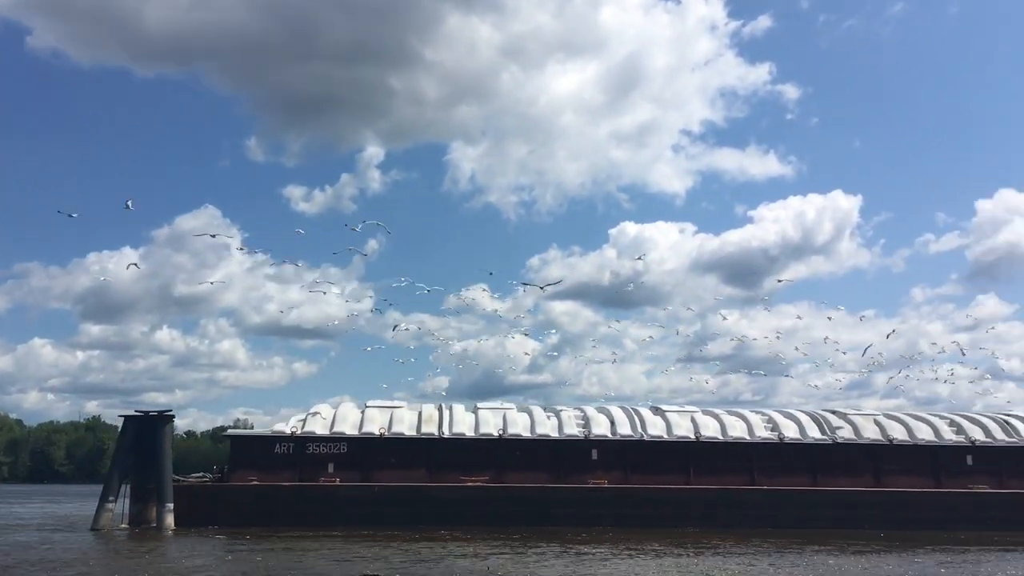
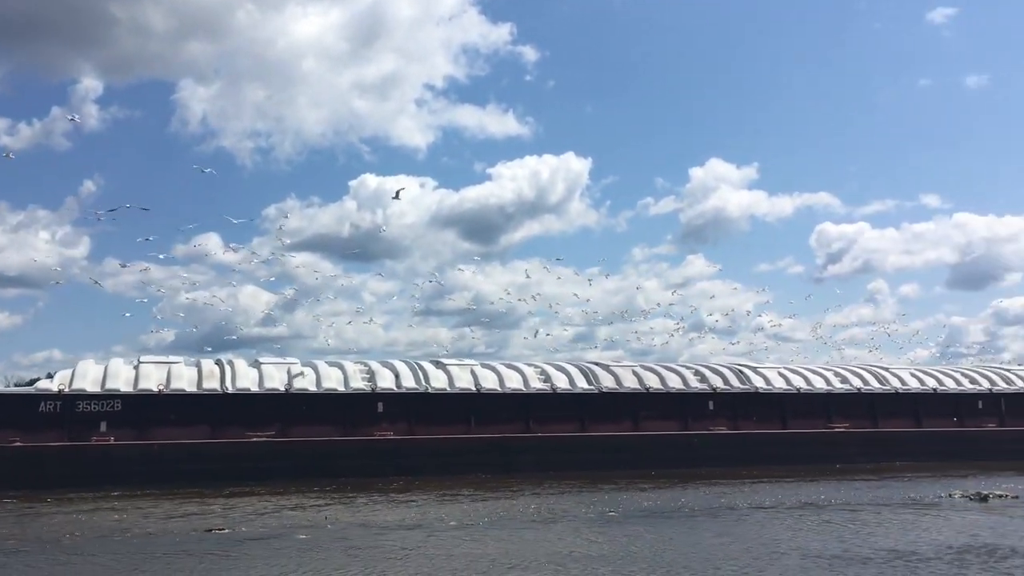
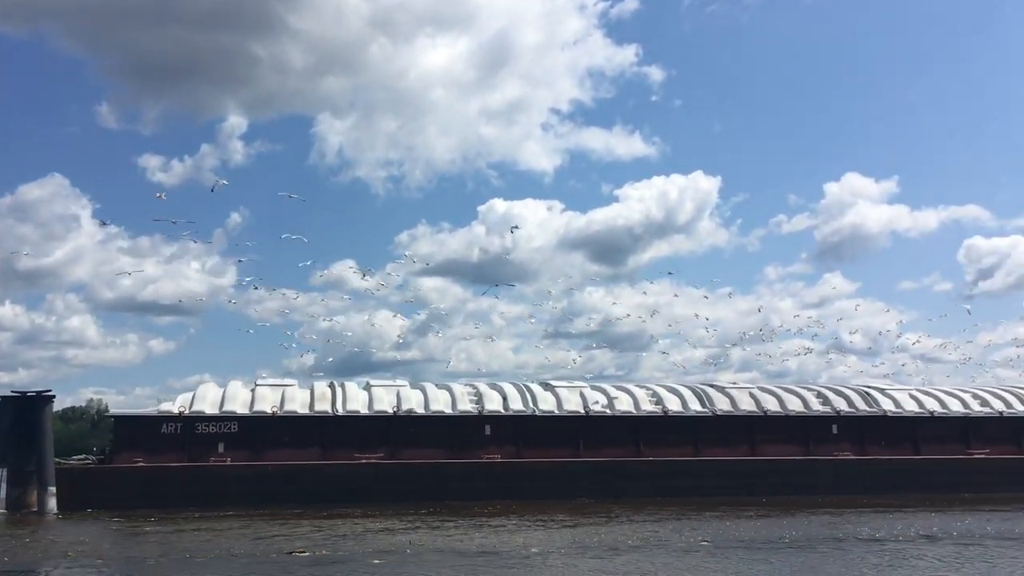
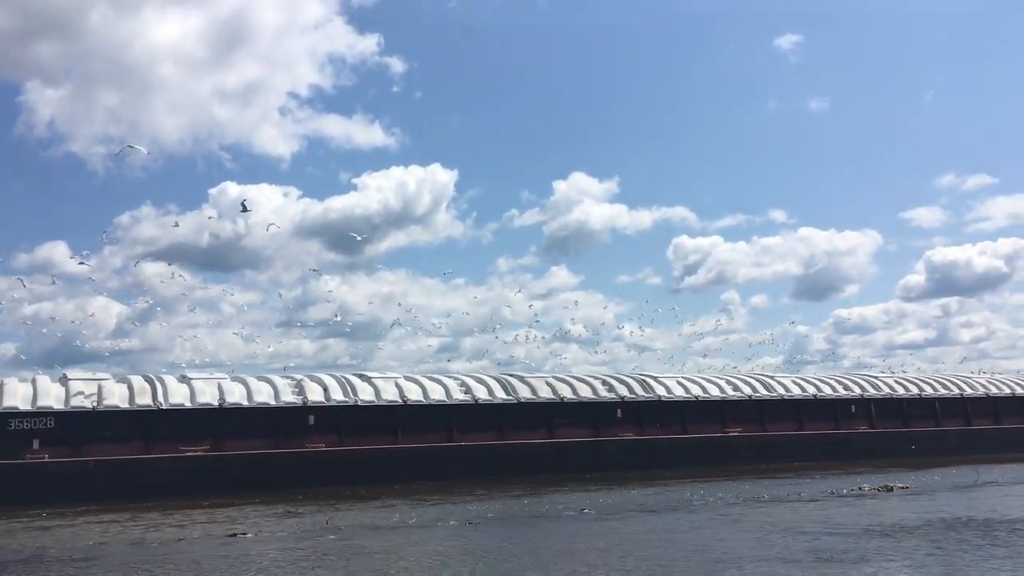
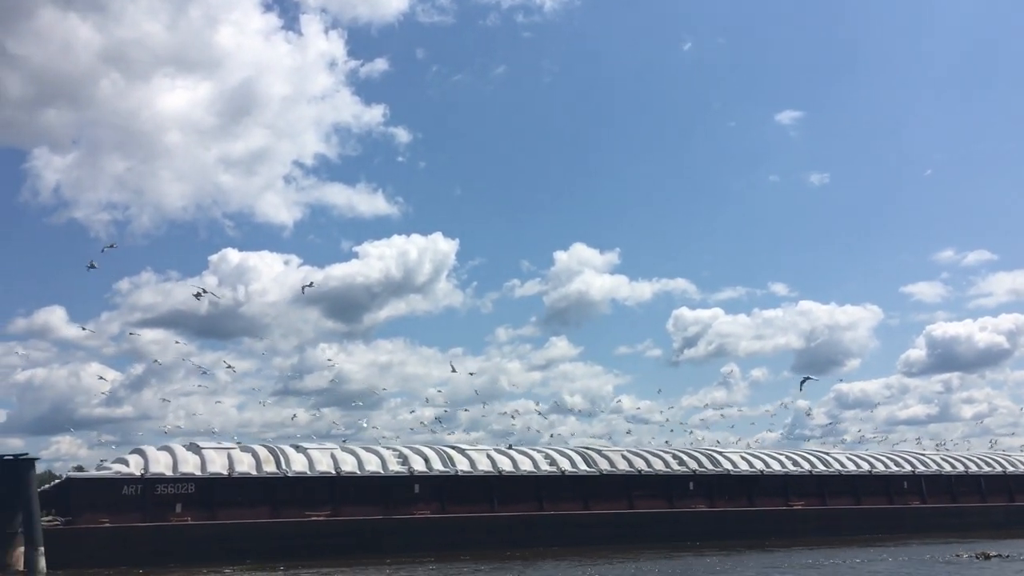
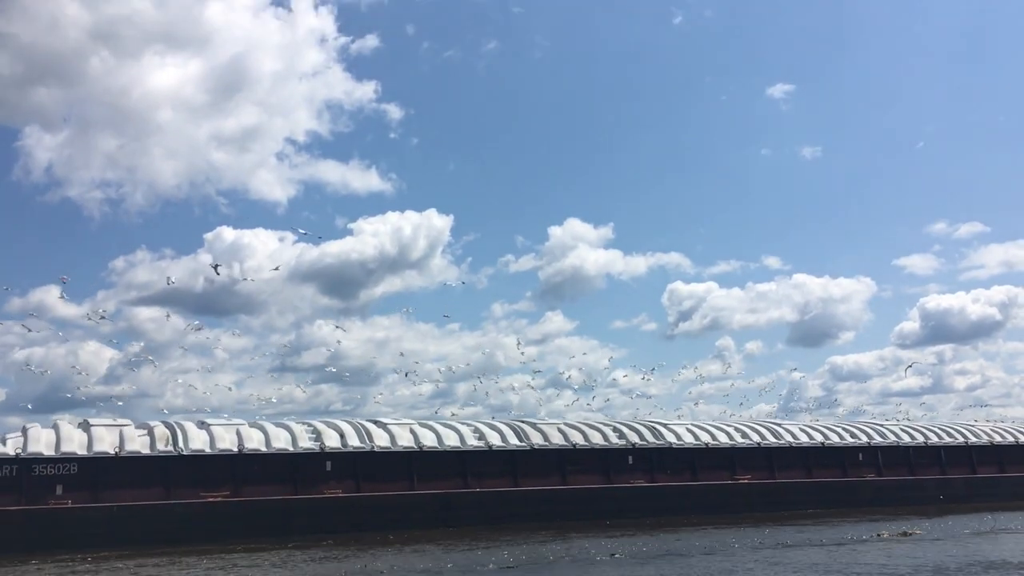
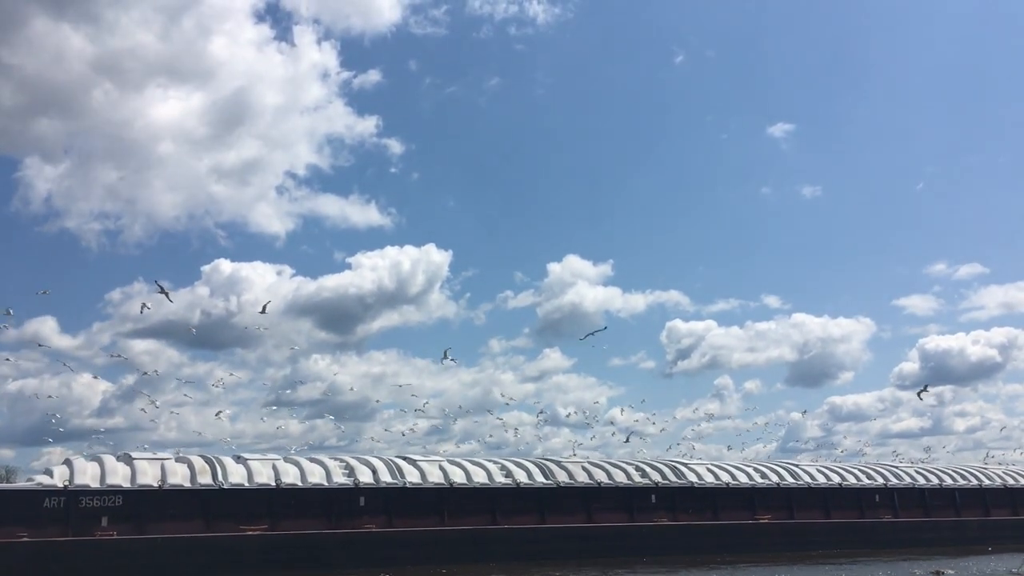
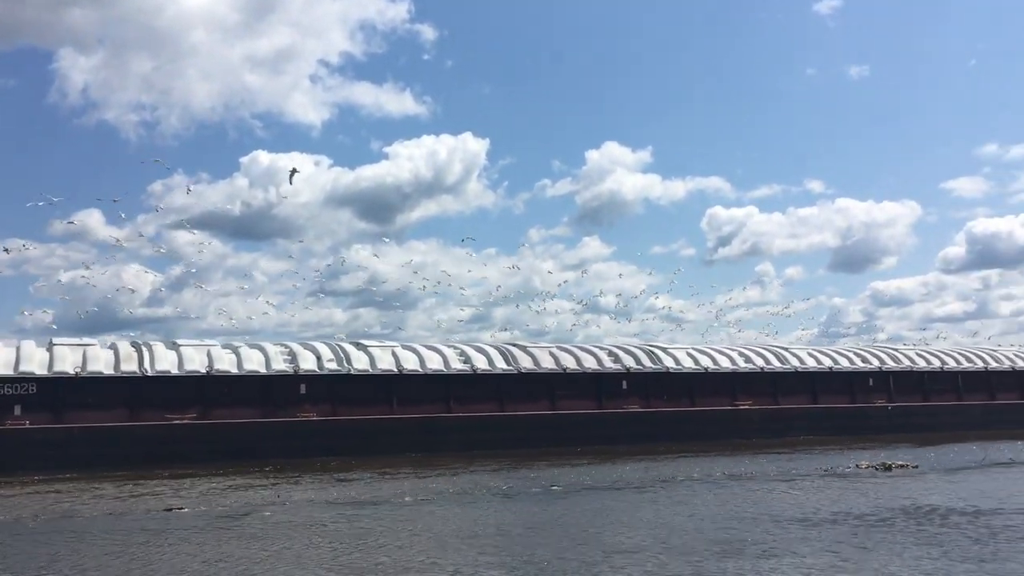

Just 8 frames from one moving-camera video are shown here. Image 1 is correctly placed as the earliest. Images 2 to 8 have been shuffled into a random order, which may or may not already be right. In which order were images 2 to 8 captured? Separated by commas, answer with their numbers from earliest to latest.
3, 2, 8, 4, 6, 7, 5
